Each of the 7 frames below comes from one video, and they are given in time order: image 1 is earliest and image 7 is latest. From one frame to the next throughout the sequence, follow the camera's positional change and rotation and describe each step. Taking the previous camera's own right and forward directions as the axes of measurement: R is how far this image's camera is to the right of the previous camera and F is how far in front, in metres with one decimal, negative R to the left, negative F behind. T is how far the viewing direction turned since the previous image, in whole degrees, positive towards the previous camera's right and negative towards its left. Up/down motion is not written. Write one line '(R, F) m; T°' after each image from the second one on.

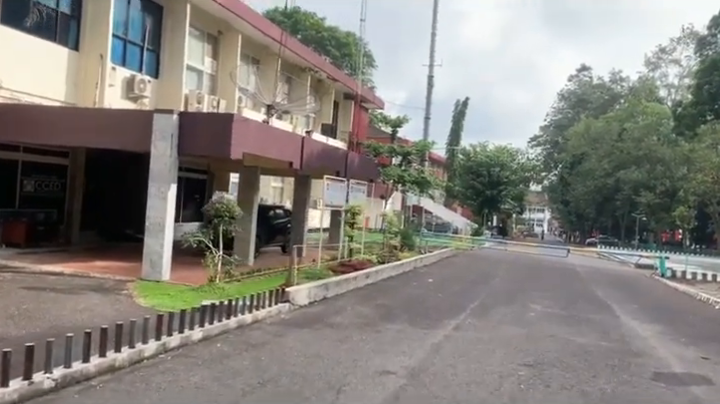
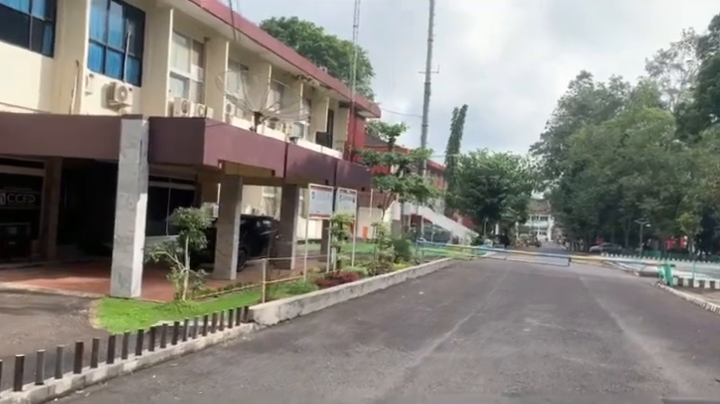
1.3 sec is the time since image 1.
(+0.4, +0.9) m; 0°
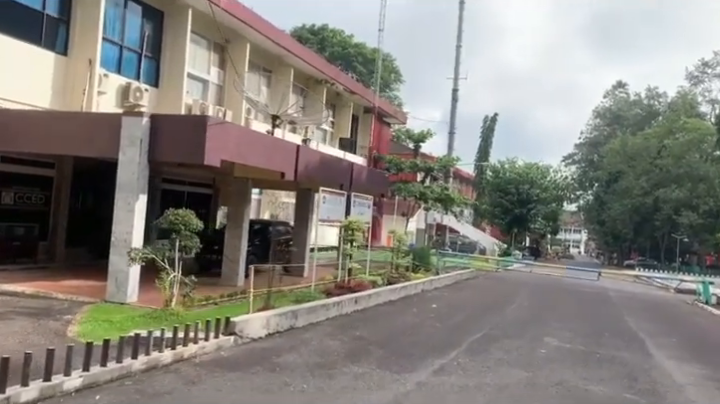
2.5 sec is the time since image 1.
(+0.4, +0.8) m; -3°
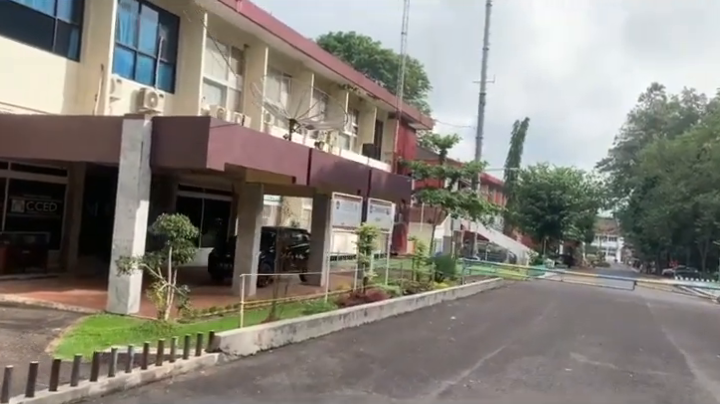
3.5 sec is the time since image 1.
(+0.3, +0.7) m; -3°
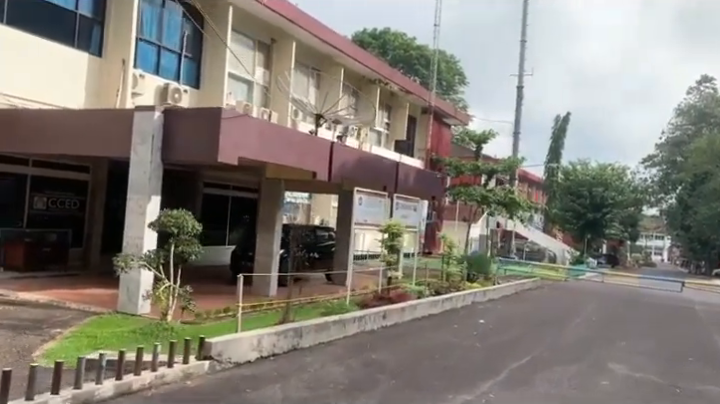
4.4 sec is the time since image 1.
(+0.3, +0.7) m; -3°
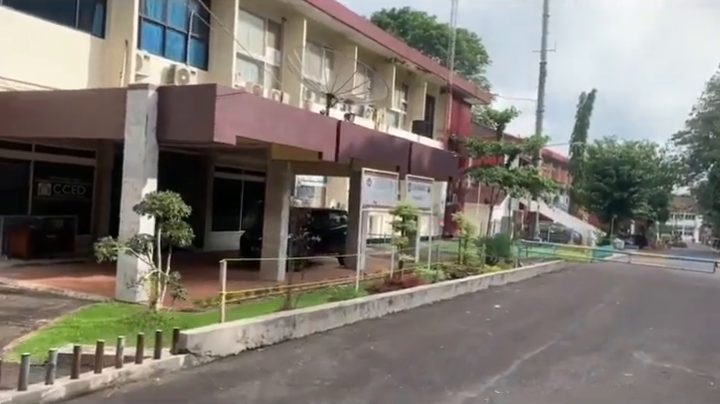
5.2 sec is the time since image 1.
(+0.3, +0.6) m; -2°
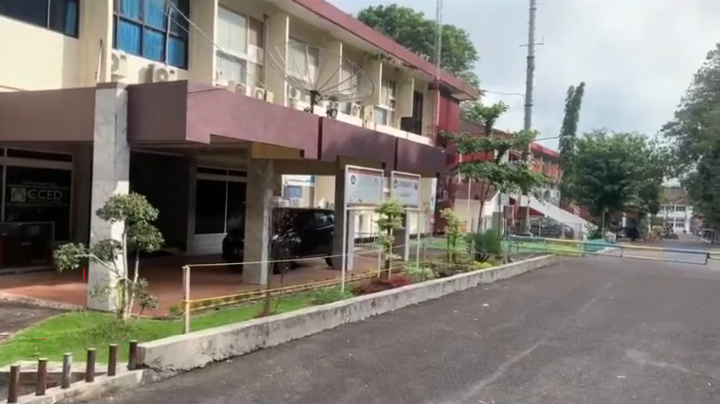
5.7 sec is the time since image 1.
(+0.2, +0.4) m; +1°
